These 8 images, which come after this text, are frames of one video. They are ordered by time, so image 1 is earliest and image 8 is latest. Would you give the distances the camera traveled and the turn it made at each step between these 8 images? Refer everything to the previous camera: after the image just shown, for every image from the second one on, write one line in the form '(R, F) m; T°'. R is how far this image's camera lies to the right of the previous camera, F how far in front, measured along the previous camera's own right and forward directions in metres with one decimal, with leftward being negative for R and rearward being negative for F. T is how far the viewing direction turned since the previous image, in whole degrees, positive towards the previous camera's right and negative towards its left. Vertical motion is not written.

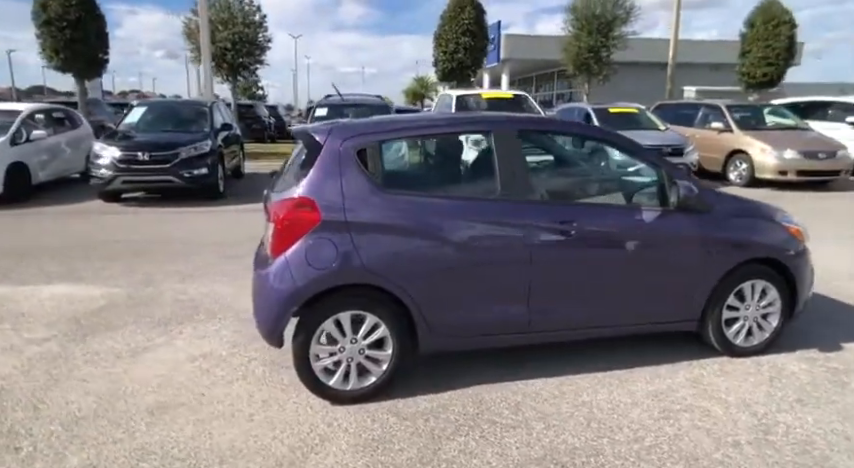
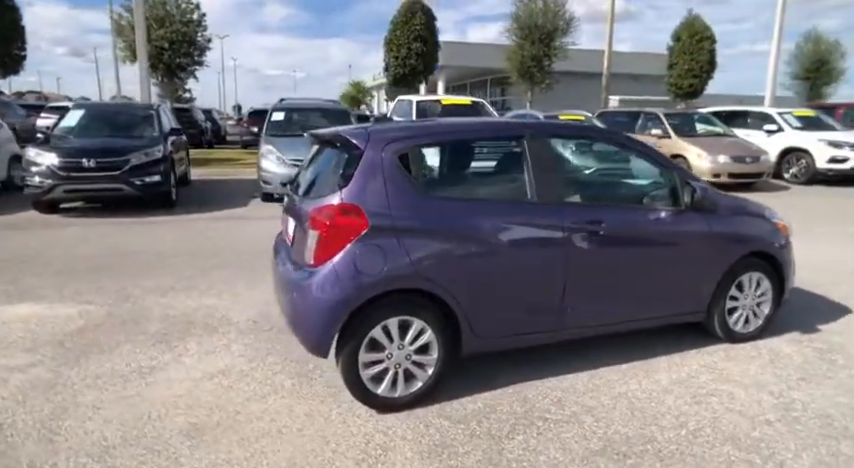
(-0.6, 0.0) m; +8°
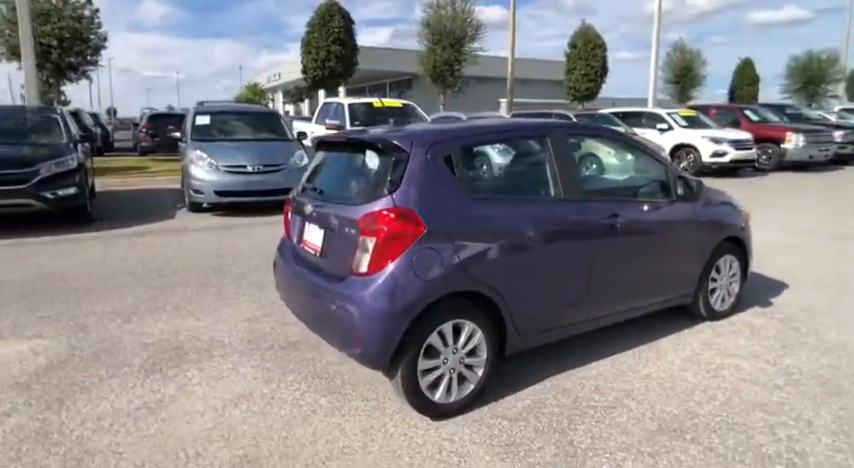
(-0.8, +0.1) m; +11°
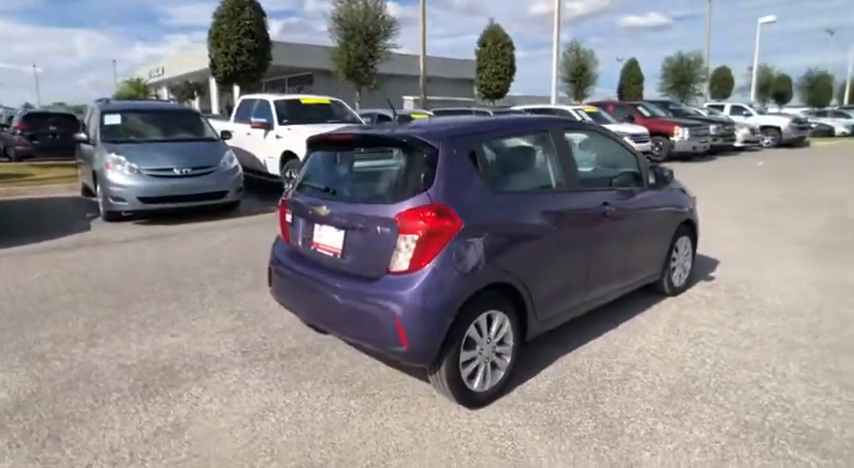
(-0.7, 0.0) m; +11°
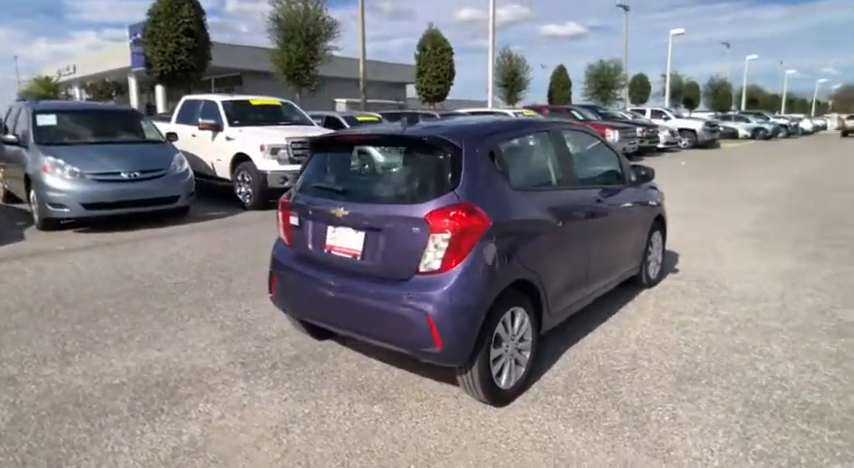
(-0.5, +0.1) m; +8°
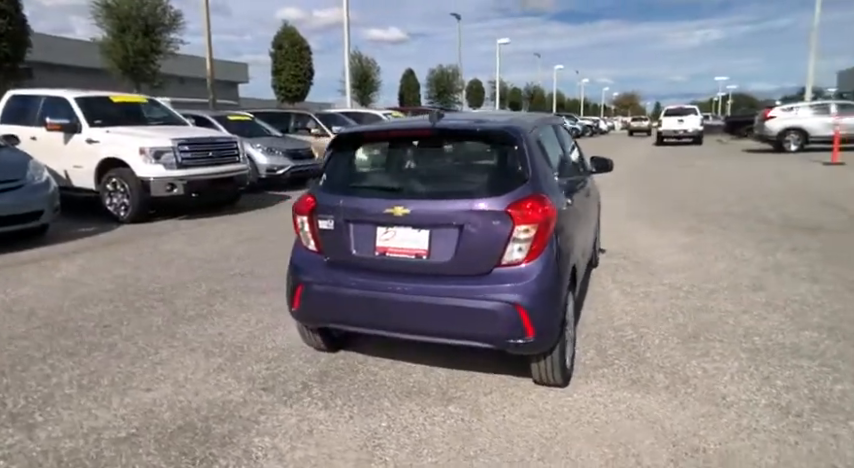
(-1.3, +0.3) m; +18°
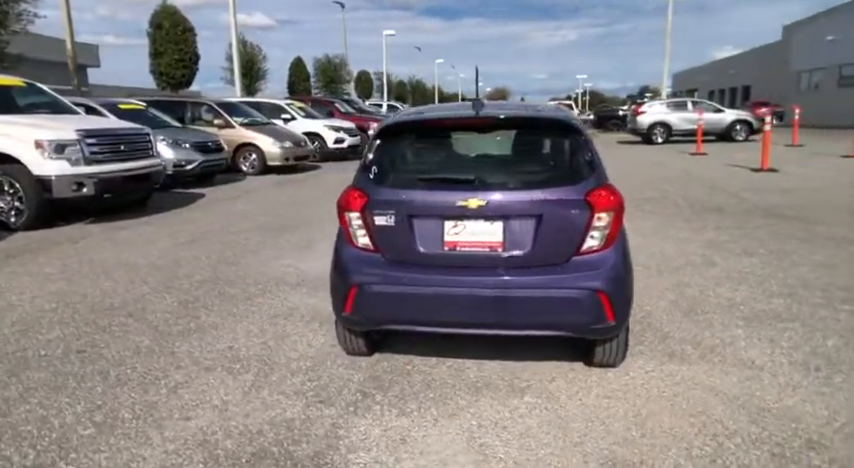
(-1.1, +0.2) m; +13°
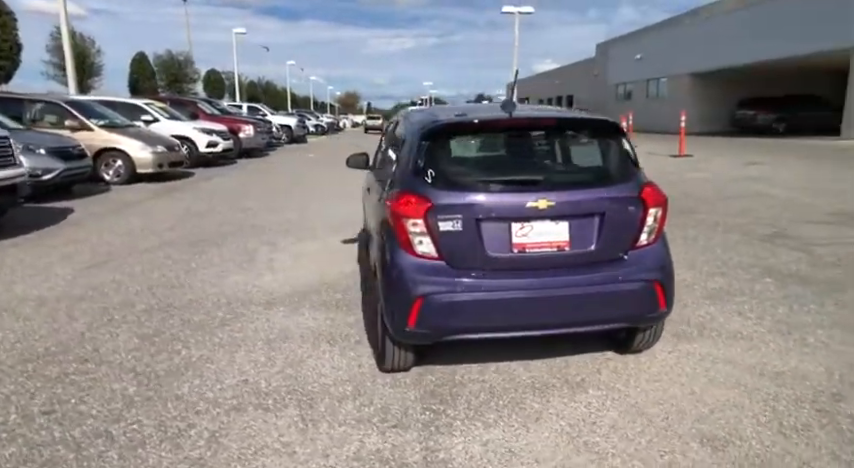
(-1.1, +0.3) m; +16°
